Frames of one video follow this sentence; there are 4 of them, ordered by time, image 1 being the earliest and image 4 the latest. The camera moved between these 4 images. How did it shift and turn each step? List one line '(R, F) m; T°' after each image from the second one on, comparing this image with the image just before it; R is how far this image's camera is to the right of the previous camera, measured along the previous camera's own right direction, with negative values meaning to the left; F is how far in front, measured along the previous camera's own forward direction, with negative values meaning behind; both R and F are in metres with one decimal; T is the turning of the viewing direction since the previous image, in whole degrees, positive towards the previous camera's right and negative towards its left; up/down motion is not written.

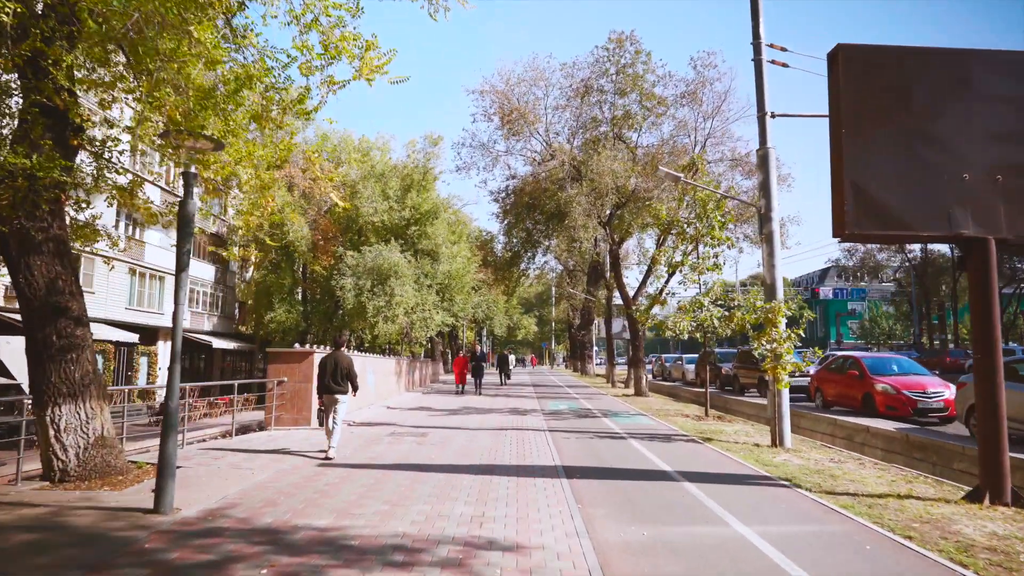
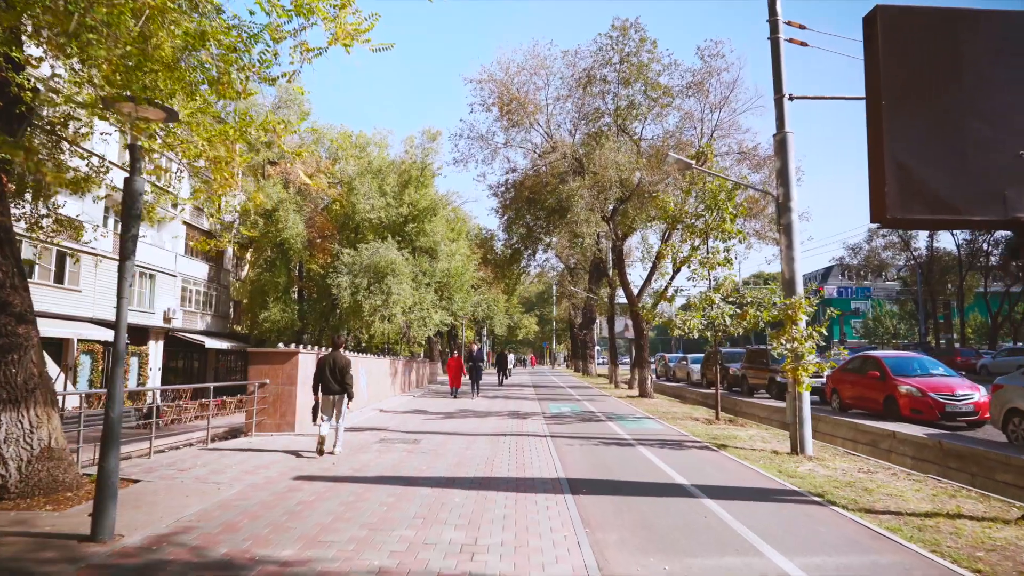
(0.0, +0.9) m; 0°
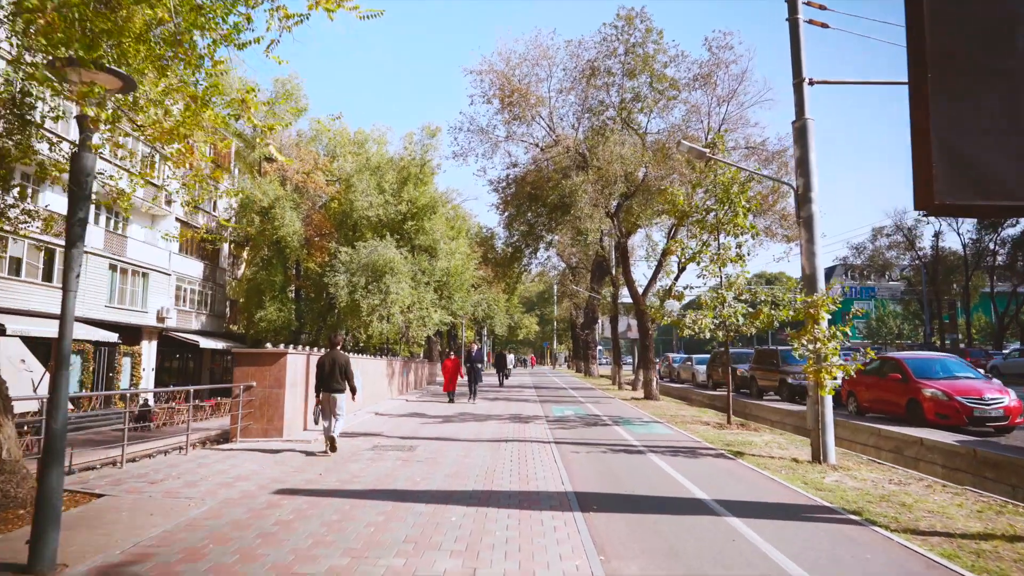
(0.0, +0.7) m; 0°
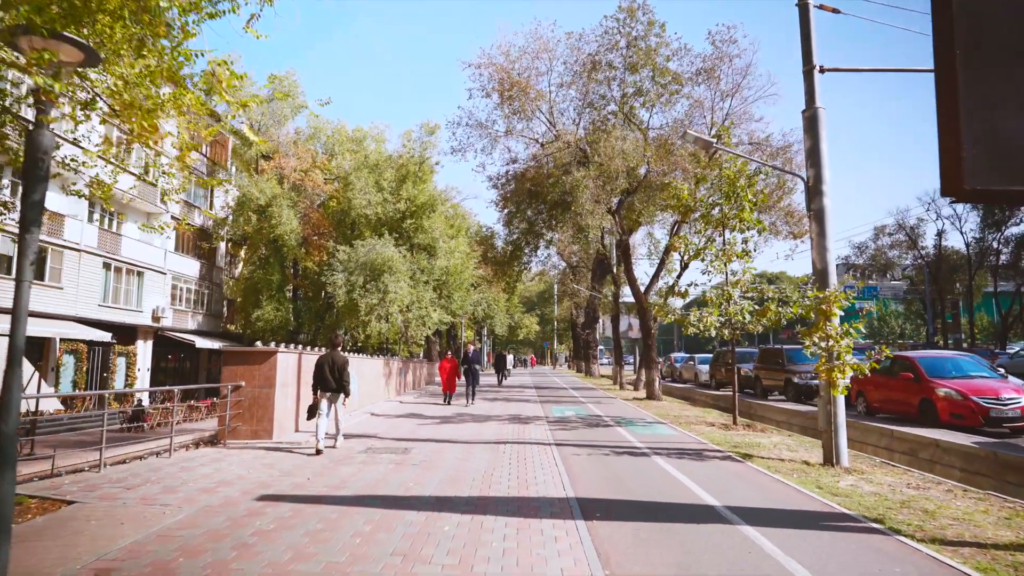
(0.0, +0.4) m; 0°
